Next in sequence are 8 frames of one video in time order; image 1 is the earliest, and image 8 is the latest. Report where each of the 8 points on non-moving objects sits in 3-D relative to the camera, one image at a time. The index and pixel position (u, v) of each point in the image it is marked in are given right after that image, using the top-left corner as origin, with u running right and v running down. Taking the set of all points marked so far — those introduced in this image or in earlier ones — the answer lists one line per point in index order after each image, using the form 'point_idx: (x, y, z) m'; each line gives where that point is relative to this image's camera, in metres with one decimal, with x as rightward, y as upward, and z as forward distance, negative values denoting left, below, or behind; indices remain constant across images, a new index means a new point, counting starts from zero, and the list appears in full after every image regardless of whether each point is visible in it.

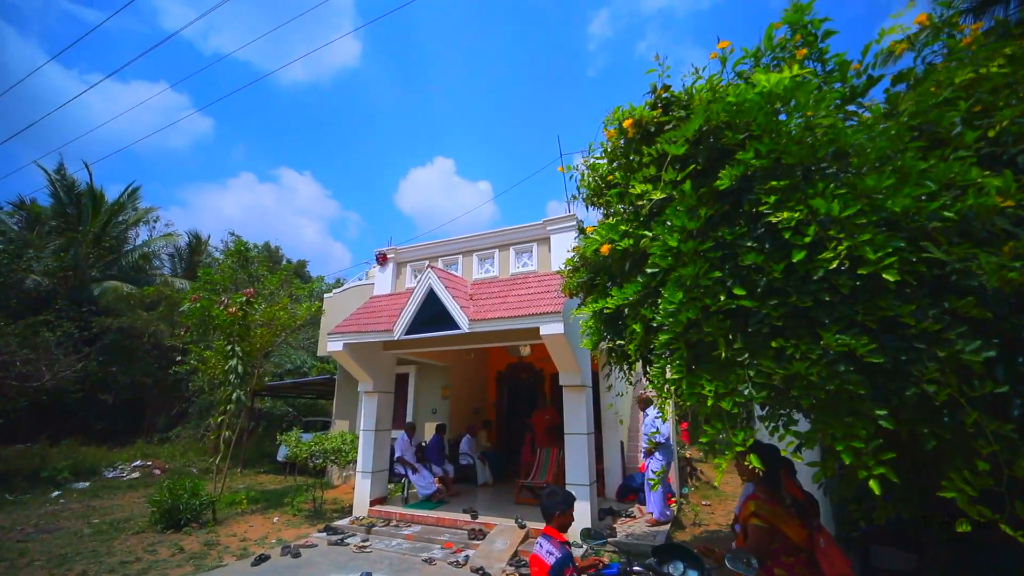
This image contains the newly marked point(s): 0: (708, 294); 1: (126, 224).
0: (+1.3, 0.0, +2.5) m
1: (-18.7, +2.9, +18.8) m
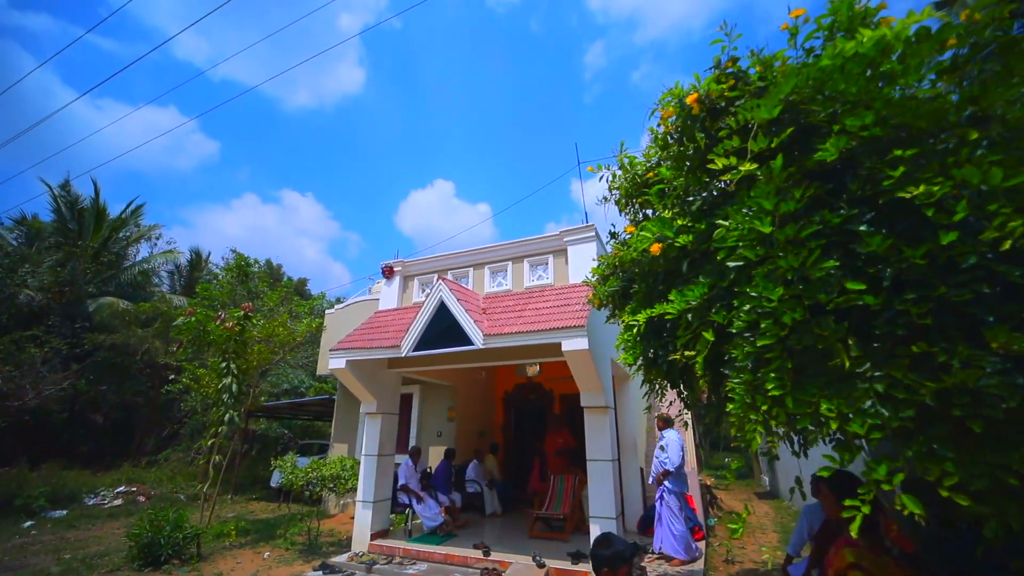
0: (+1.6, 0.0, +2.0) m
1: (-18.3, +2.2, +18.4) m
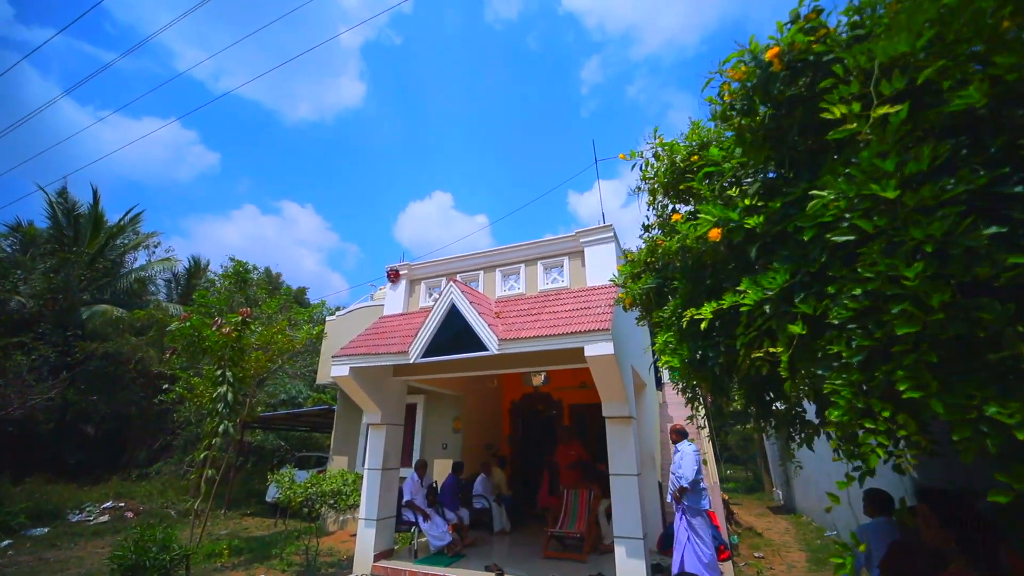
0: (+1.9, +0.1, +1.6) m
1: (-18.1, +1.9, +18.0) m
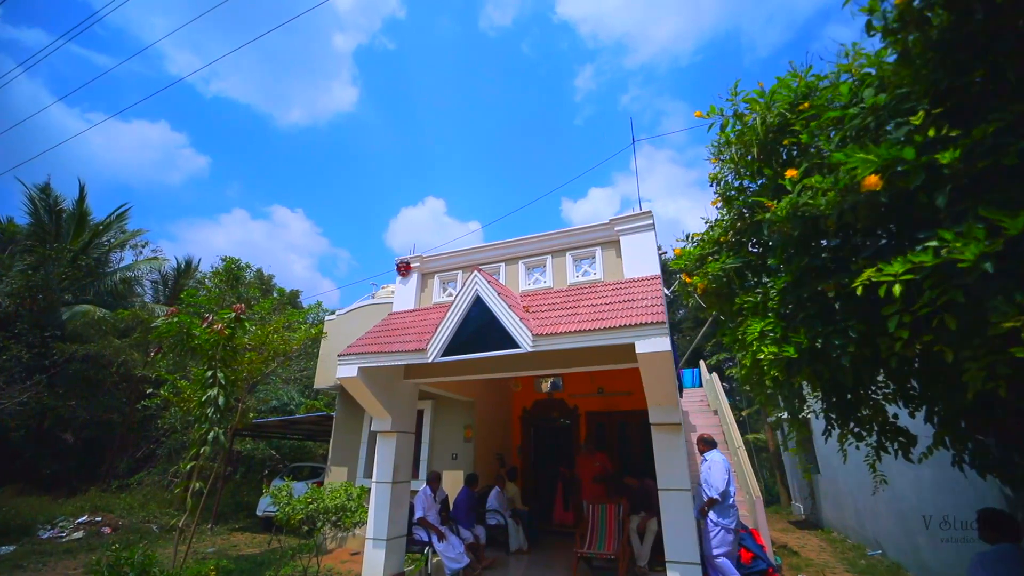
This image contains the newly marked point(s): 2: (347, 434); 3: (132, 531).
0: (+2.4, +0.3, +0.9) m
1: (-17.8, +1.9, +17.0) m
2: (-4.8, -4.3, +11.3) m
3: (-10.8, -6.9, +11.0) m
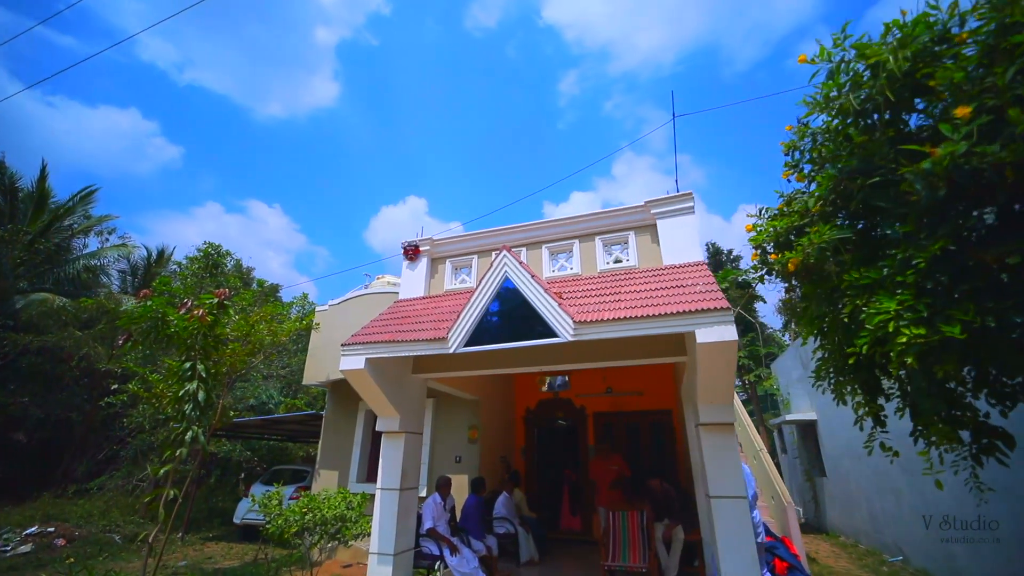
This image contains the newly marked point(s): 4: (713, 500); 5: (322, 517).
0: (+3.1, +0.5, +0.4) m
1: (-17.8, +2.5, +15.6) m
2: (-4.7, -3.9, +10.4) m
3: (-10.7, -6.5, +9.9) m
4: (+2.5, -2.6, +4.7) m
5: (-2.9, -3.5, +5.9) m
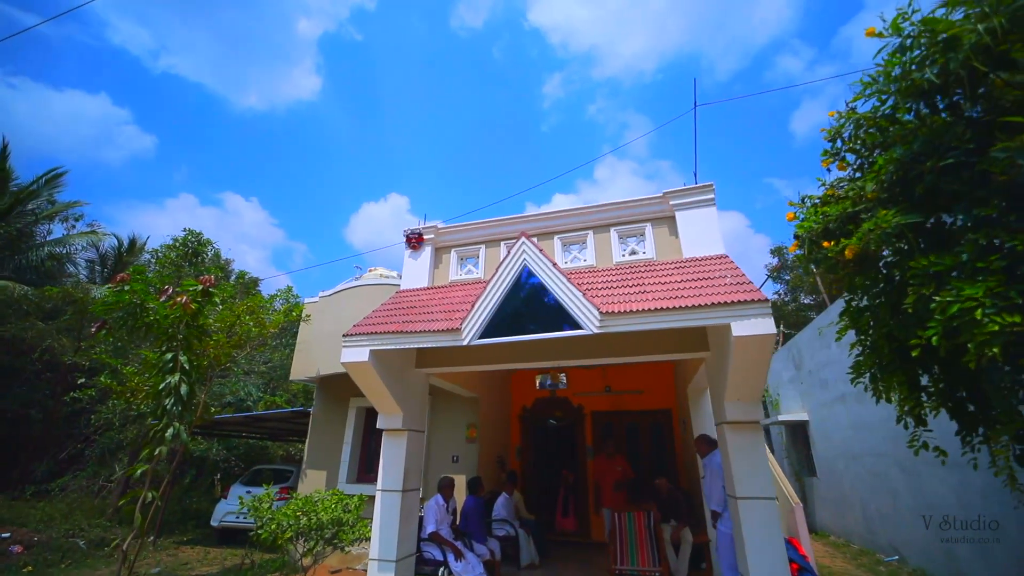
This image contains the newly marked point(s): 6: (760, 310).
0: (+3.6, +0.6, +0.2) m
1: (-17.9, +3.0, +14.5) m
2: (-4.7, -3.7, +9.9) m
3: (-10.8, -6.1, +9.1) m
4: (+2.7, -2.5, +4.5) m
5: (-2.7, -3.3, +5.4) m
6: (+2.6, -0.2, +4.1) m
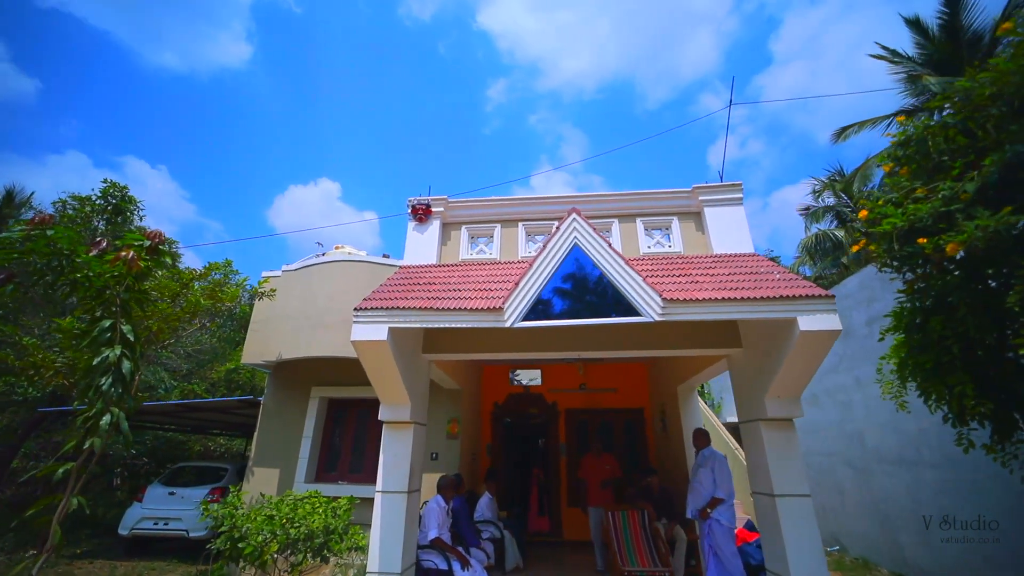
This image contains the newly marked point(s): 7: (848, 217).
0: (+4.9, +0.5, +0.4) m
1: (-18.4, +4.6, +11.2) m
2: (-5.1, -3.1, +8.6) m
3: (-11.2, -5.0, +6.9) m
4: (+3.1, -2.5, +4.5) m
5: (-2.5, -2.8, +4.6) m
6: (+3.3, -0.2, +4.1) m
7: (+17.1, +3.6, +19.8) m
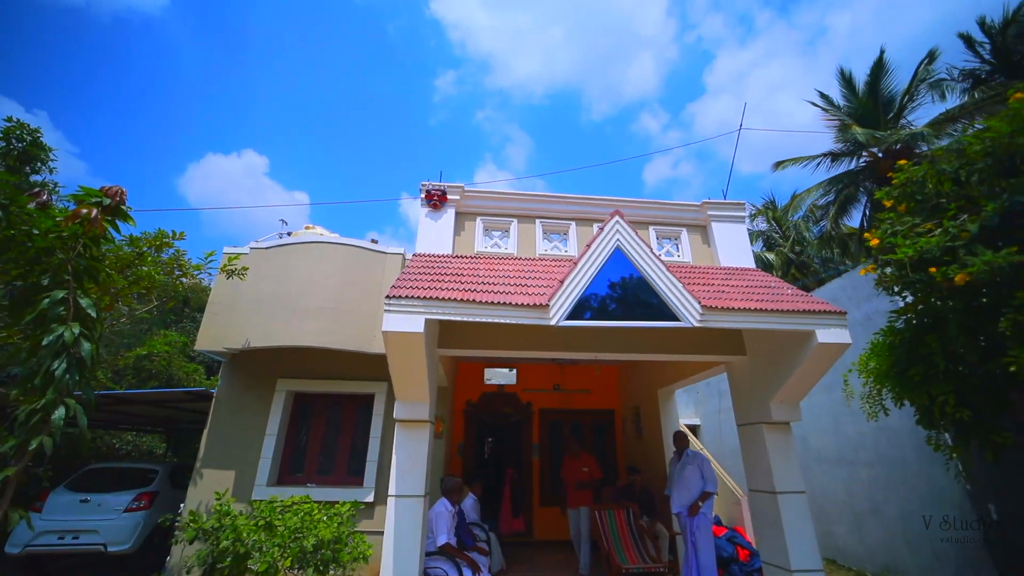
0: (+6.0, +0.2, +1.1) m
1: (-18.3, +5.9, +8.2) m
2: (-5.4, -2.7, +7.7) m
3: (-11.2, -4.2, +5.0) m
4: (+3.4, -2.6, +4.9) m
5: (-2.1, -2.6, +4.1) m
6: (+3.7, -0.4, +4.5) m
7: (+15.2, +2.6, +22.2) m
